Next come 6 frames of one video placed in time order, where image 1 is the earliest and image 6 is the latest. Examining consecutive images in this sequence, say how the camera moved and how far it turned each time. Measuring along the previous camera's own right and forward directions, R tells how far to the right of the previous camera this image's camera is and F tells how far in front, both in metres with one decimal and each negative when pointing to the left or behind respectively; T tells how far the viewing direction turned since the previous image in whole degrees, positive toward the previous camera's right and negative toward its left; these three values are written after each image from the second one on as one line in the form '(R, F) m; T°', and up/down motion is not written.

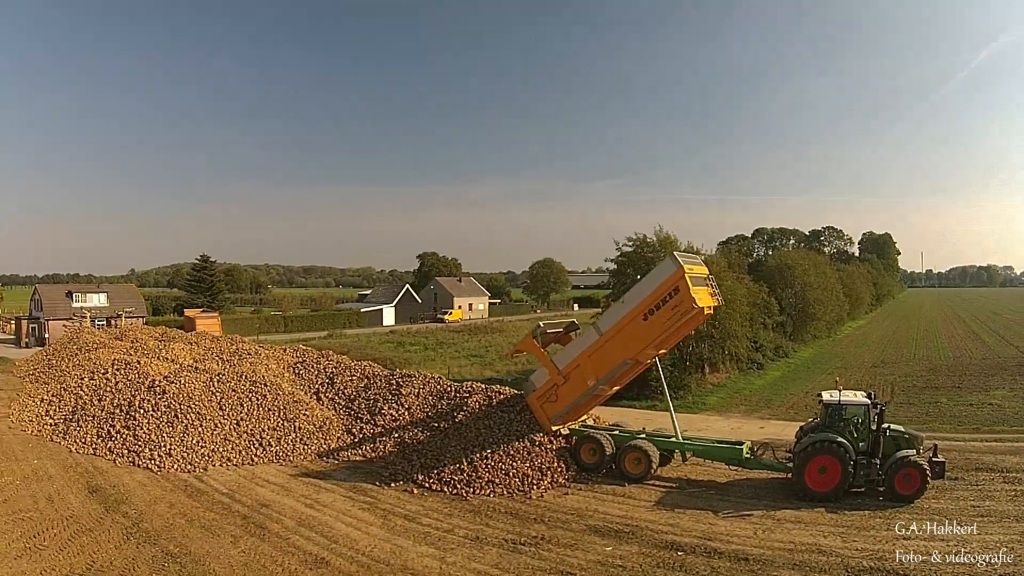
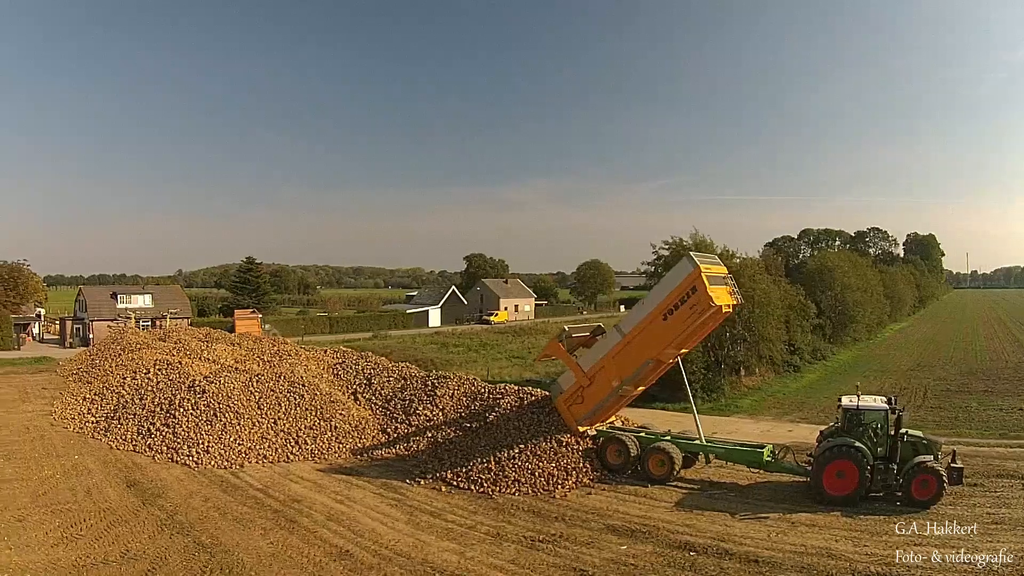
(+0.7, -0.4) m; -4°
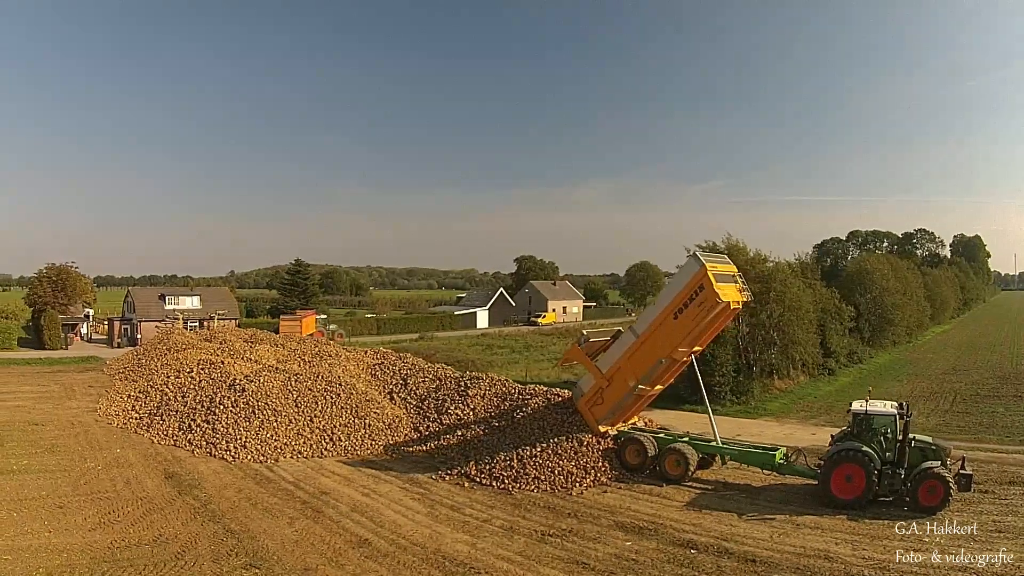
(+0.9, -0.6) m; -4°
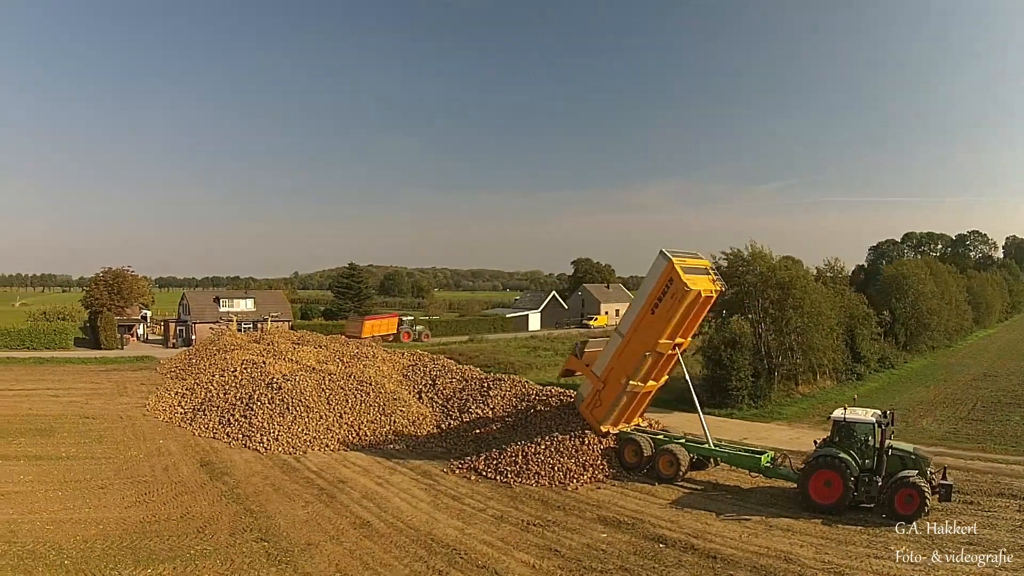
(+1.7, -1.1) m; -5°
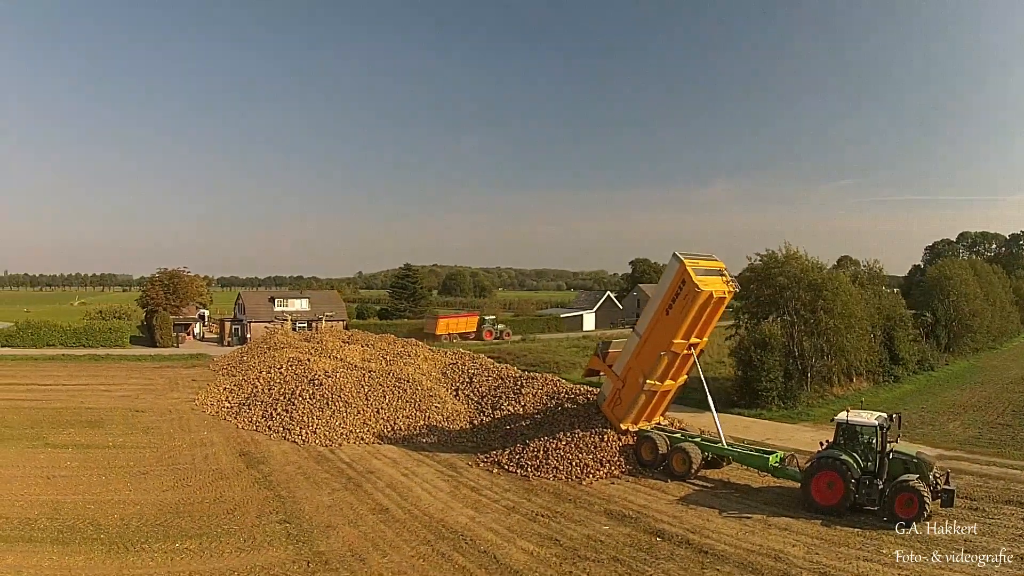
(+1.3, -0.7) m; -5°
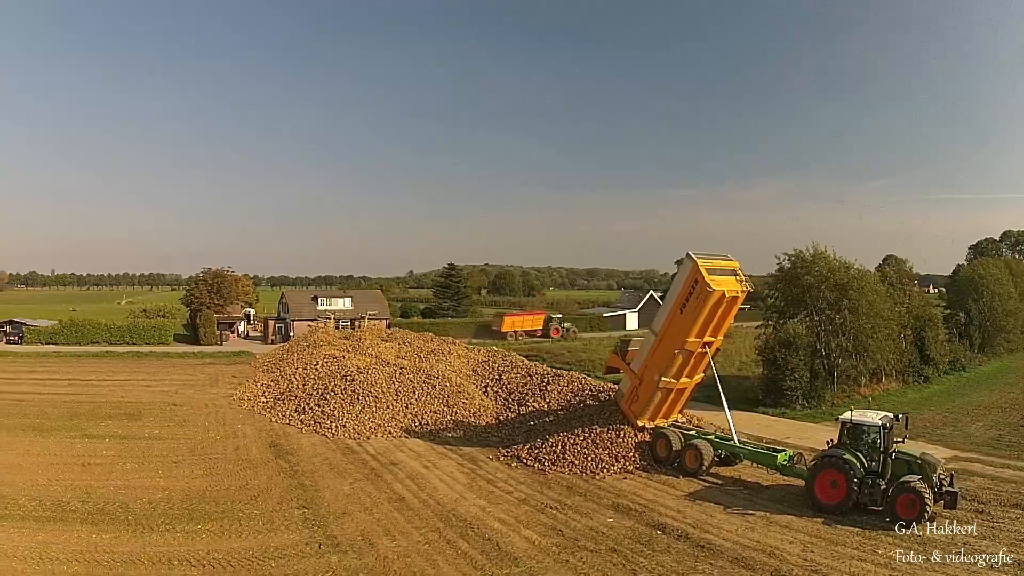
(+1.0, -0.6) m; -4°
